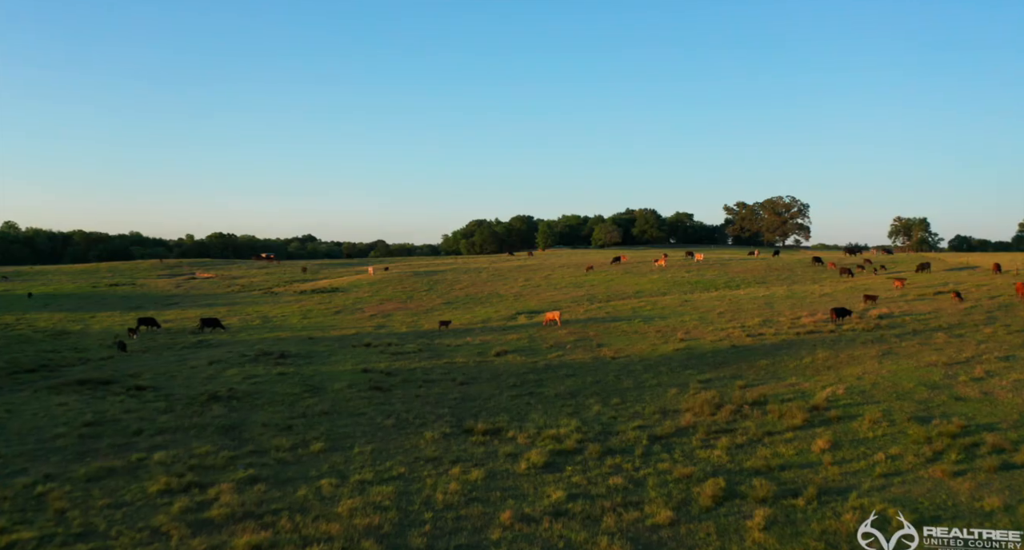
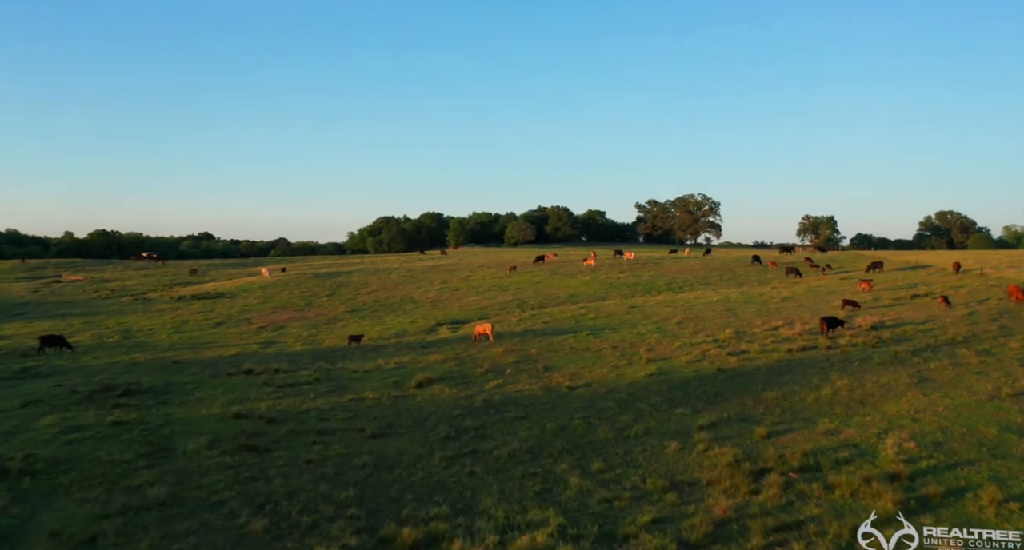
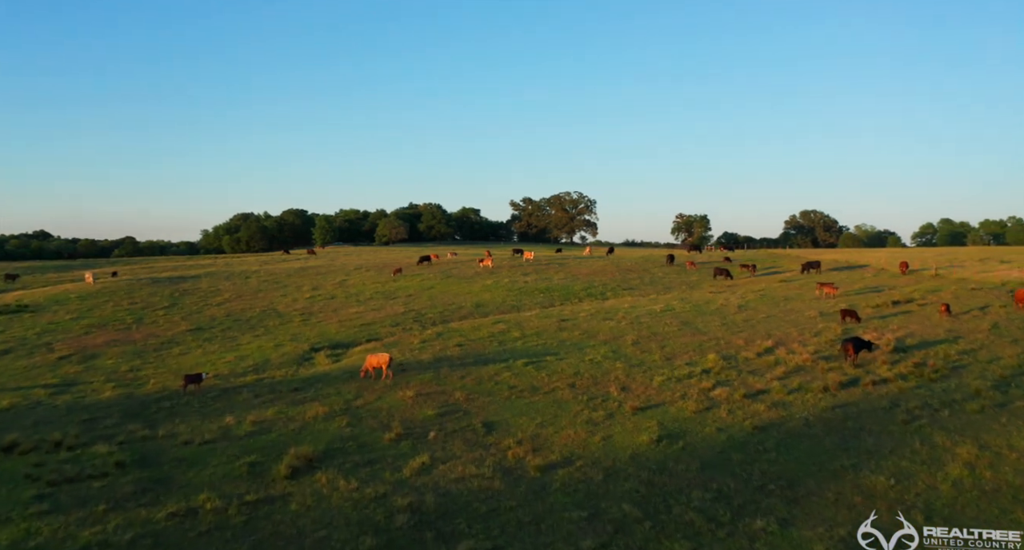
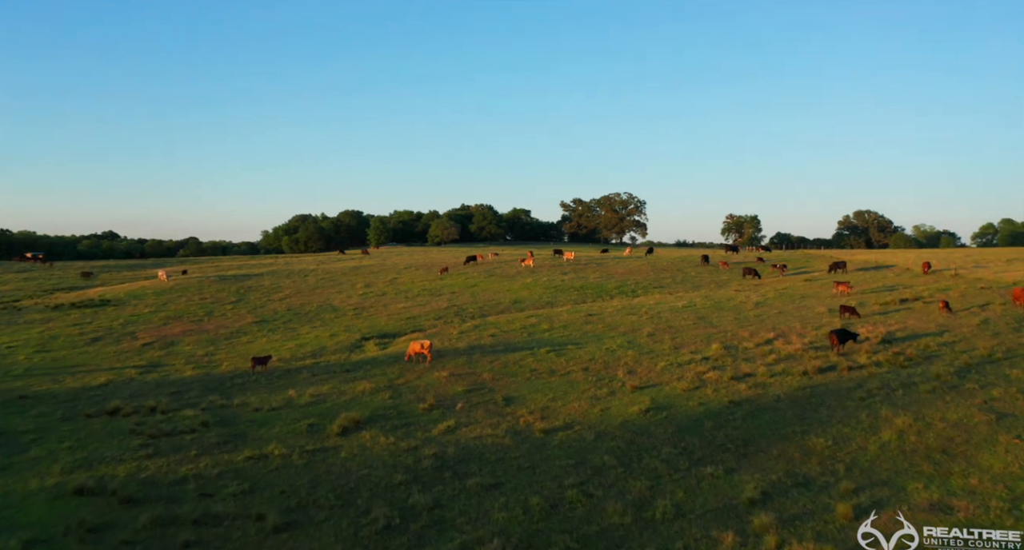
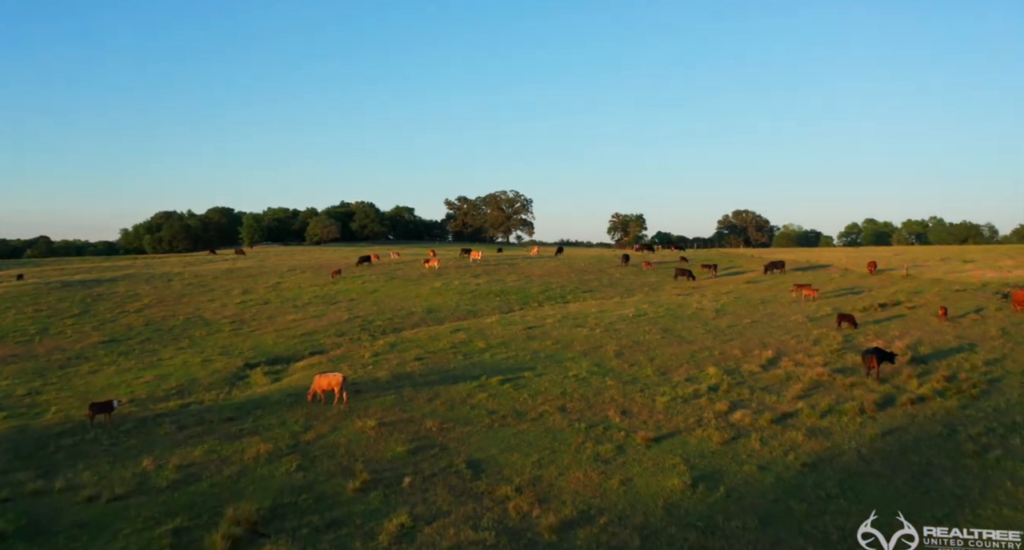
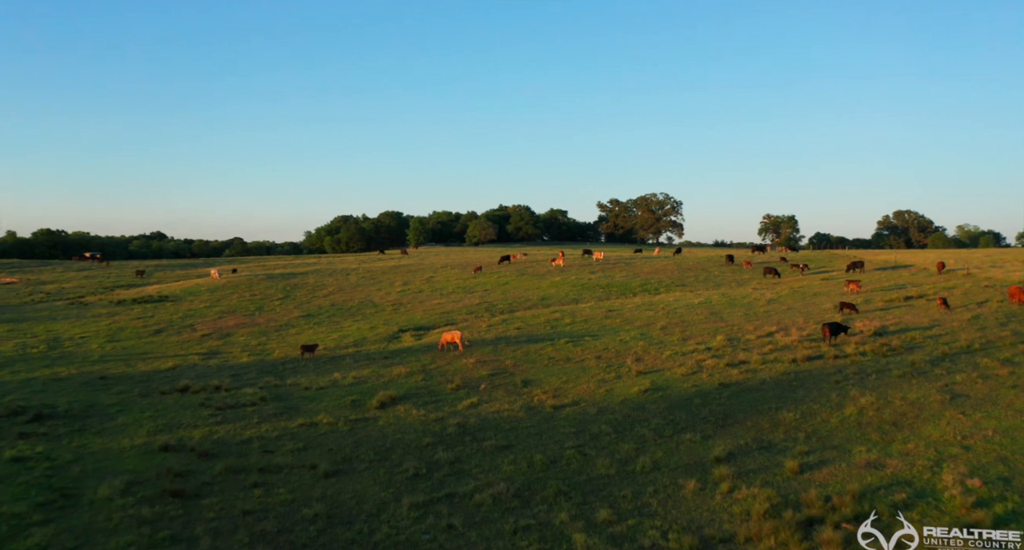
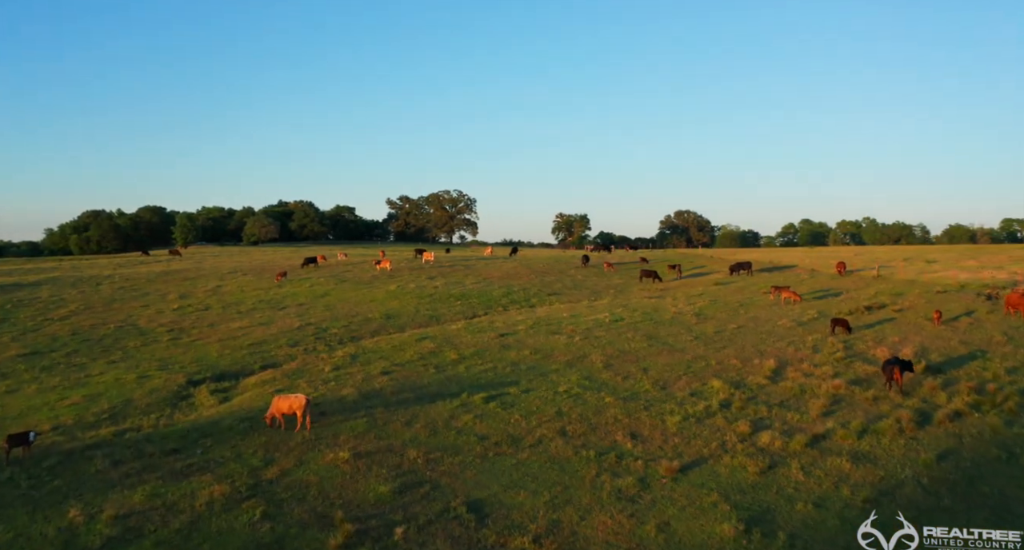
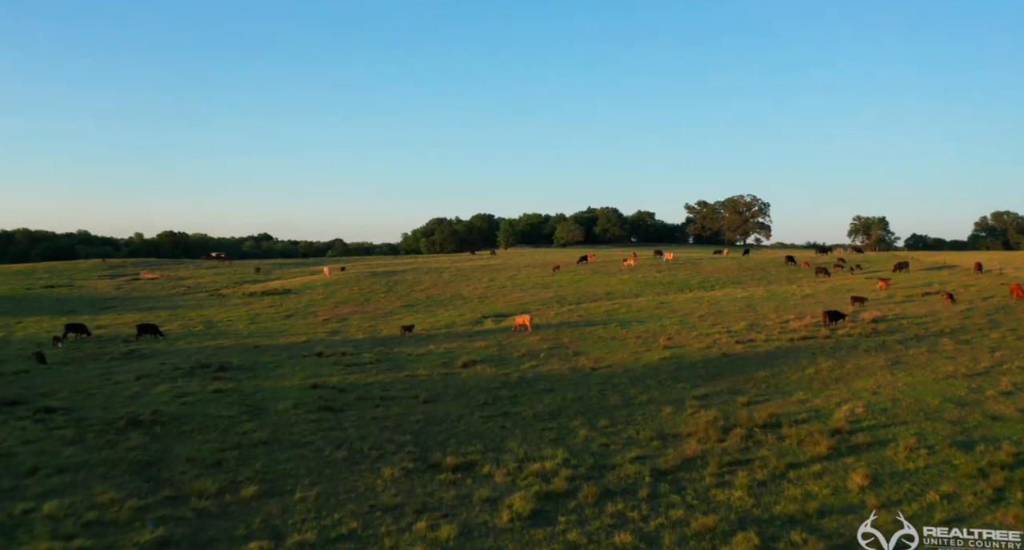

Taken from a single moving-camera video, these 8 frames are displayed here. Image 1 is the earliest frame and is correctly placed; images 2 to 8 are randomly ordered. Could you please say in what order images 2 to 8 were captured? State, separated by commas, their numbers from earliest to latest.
8, 2, 6, 4, 3, 5, 7
